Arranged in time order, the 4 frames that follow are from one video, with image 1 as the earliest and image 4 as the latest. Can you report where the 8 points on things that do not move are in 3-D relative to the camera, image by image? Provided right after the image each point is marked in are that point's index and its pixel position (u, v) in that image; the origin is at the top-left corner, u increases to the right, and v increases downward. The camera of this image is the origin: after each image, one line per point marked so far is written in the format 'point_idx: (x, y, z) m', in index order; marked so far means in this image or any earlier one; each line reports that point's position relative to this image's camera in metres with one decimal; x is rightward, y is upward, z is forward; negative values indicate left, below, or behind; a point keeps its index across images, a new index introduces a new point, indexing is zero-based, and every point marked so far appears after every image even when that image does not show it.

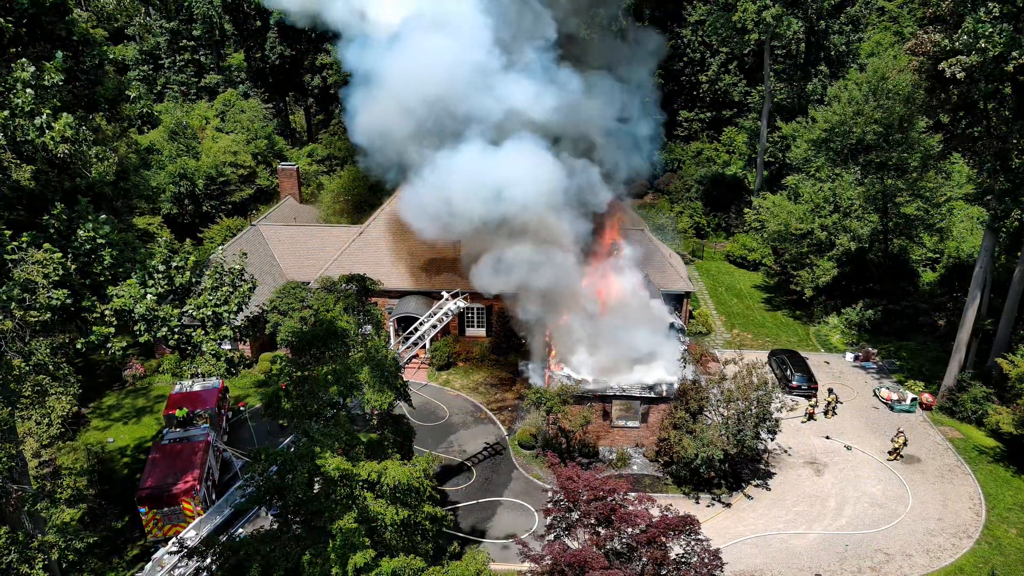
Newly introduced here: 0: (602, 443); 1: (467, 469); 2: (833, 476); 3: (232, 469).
0: (+2.6, -4.4, +19.1) m
1: (-1.3, -5.1, +18.5) m
2: (+8.8, -5.1, +18.1) m
3: (-7.7, -5.0, +18.3) m
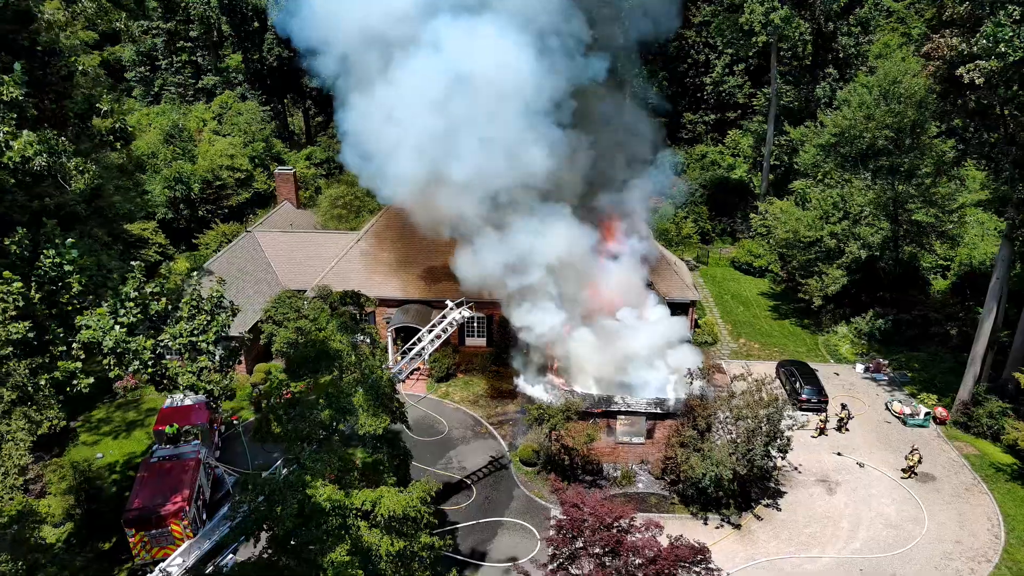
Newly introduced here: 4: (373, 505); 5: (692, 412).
0: (+2.6, -4.8, +18.4) m
1: (-1.2, -5.4, +17.9) m
2: (+8.8, -5.5, +17.5) m
3: (-7.7, -5.3, +17.7) m
4: (-2.3, -3.6, +11.2) m
5: (+4.6, -3.2, +16.9) m
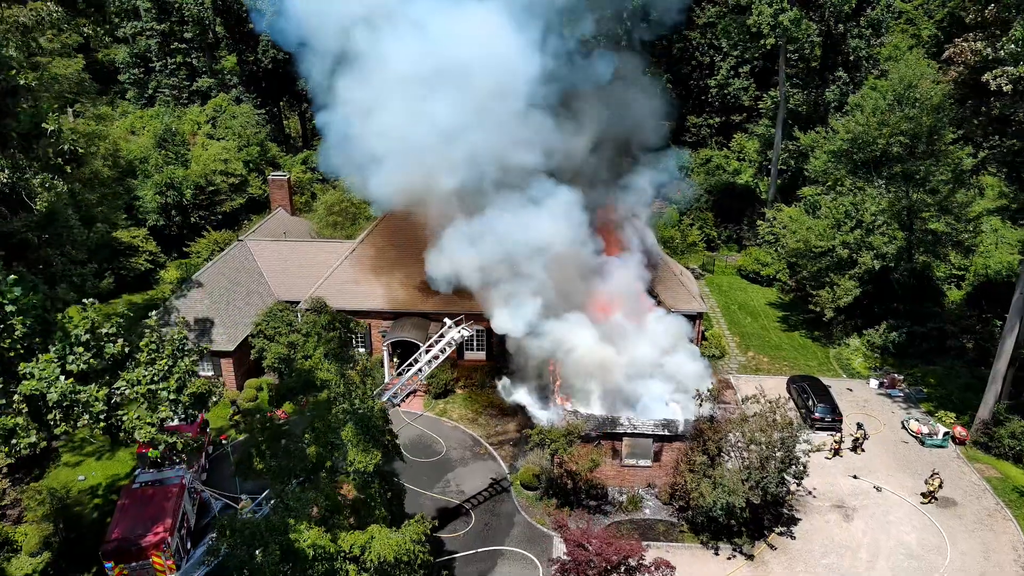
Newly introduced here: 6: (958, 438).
0: (+2.6, -5.2, +17.6) m
1: (-1.2, -5.8, +17.1) m
2: (+8.8, -5.9, +16.7) m
3: (-7.7, -5.7, +16.8) m
4: (-2.3, -4.1, +10.3) m
5: (+4.6, -3.6, +16.0) m
6: (+13.1, -4.4, +19.5) m
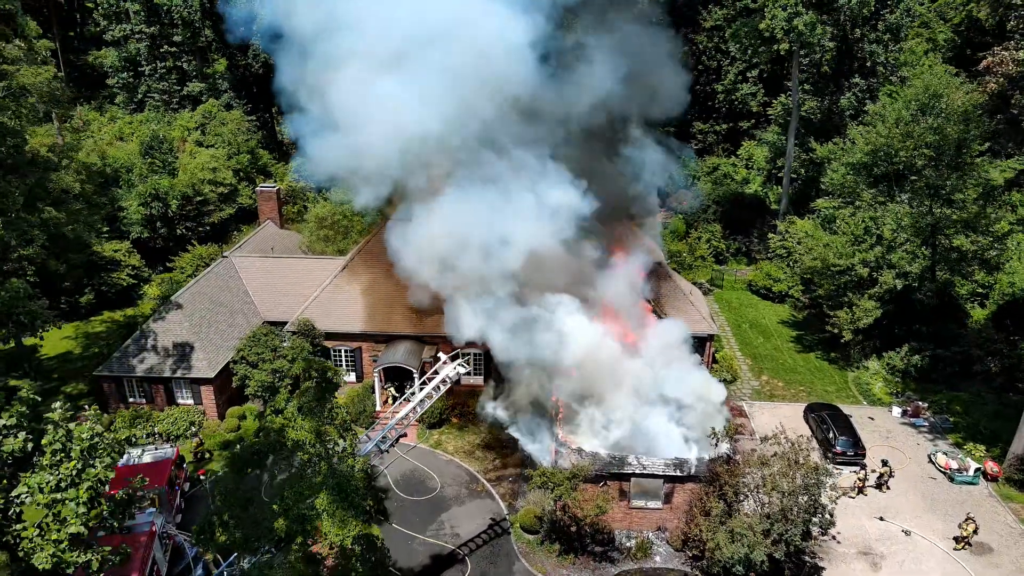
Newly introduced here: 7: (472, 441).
0: (+2.6, -5.8, +16.3) m
1: (-1.2, -6.5, +15.7) m
2: (+8.8, -6.6, +15.3) m
3: (-7.7, -6.4, +15.5) m
4: (-2.4, -4.7, +9.0) m
5: (+4.6, -4.3, +14.7) m
6: (+13.1, -5.1, +18.1) m
7: (-1.2, -4.6, +19.9) m
